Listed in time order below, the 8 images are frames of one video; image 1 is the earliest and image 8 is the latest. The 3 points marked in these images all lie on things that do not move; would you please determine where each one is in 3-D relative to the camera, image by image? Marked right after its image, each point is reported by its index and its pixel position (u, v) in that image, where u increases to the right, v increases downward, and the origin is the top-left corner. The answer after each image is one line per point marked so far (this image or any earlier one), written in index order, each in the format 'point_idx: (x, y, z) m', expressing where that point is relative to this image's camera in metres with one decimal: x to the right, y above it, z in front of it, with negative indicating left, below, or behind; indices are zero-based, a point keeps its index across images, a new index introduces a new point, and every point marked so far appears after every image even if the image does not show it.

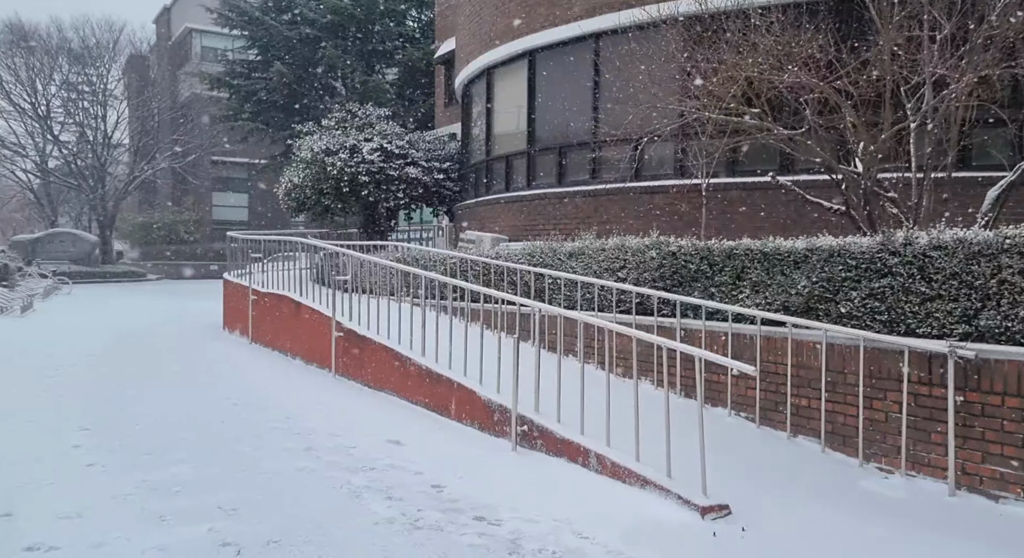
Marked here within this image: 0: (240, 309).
0: (-5.0, -0.4, +11.9) m
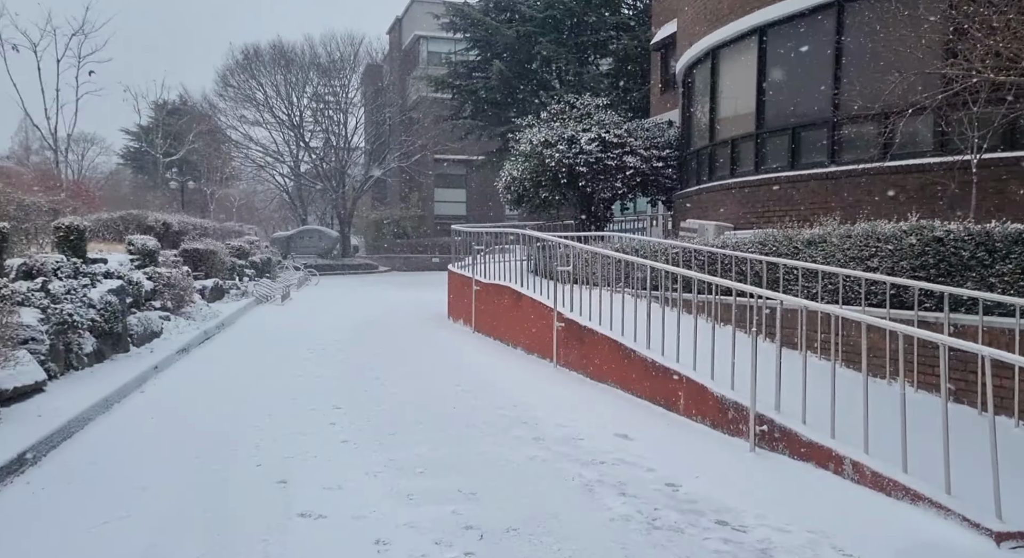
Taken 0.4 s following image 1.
0: (-1.0, -0.3, +12.5) m
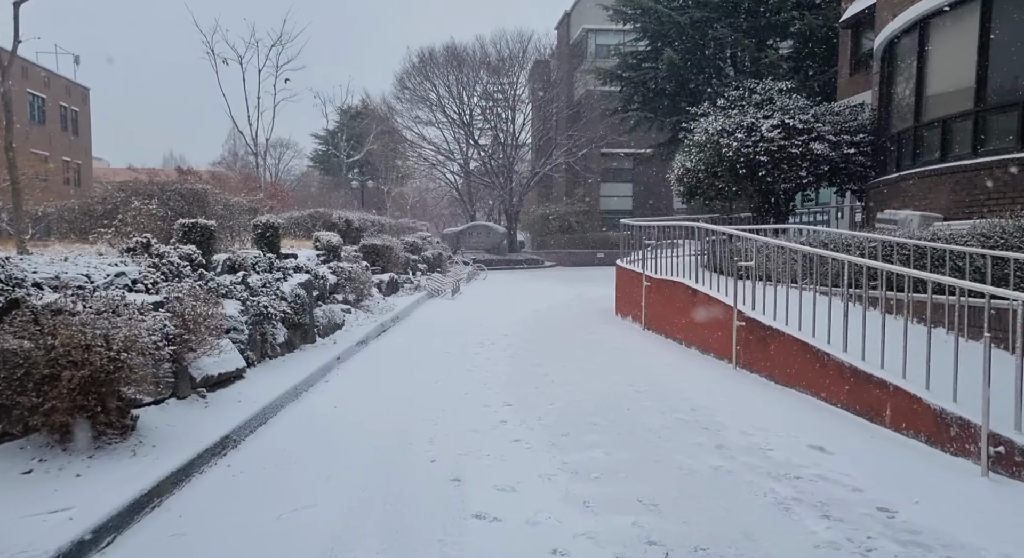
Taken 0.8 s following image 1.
0: (+2.0, -0.2, +12.0) m
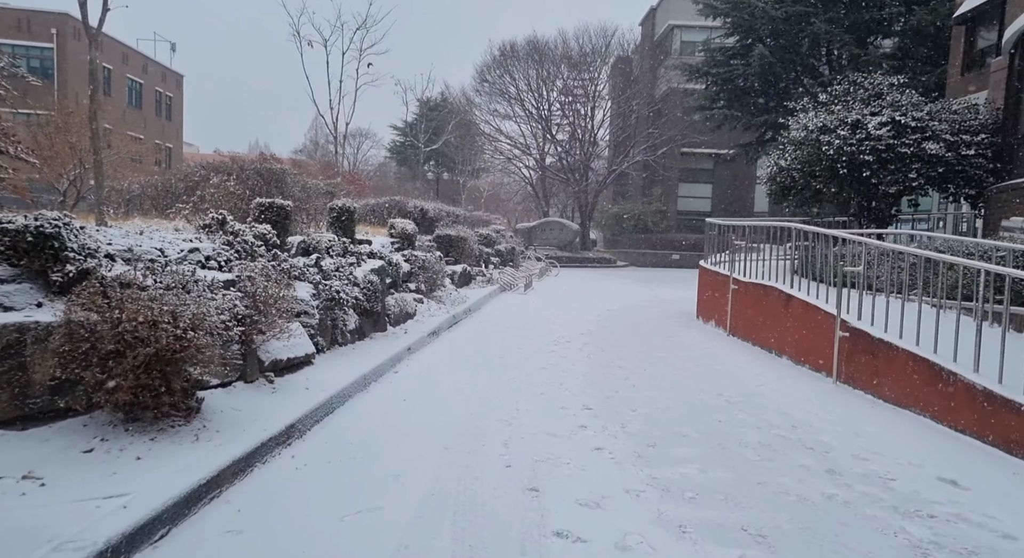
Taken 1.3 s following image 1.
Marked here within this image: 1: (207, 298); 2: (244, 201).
0: (+3.3, -0.2, +11.3) m
1: (-2.0, -0.1, +4.3) m
2: (-3.2, +0.9, +8.0) m
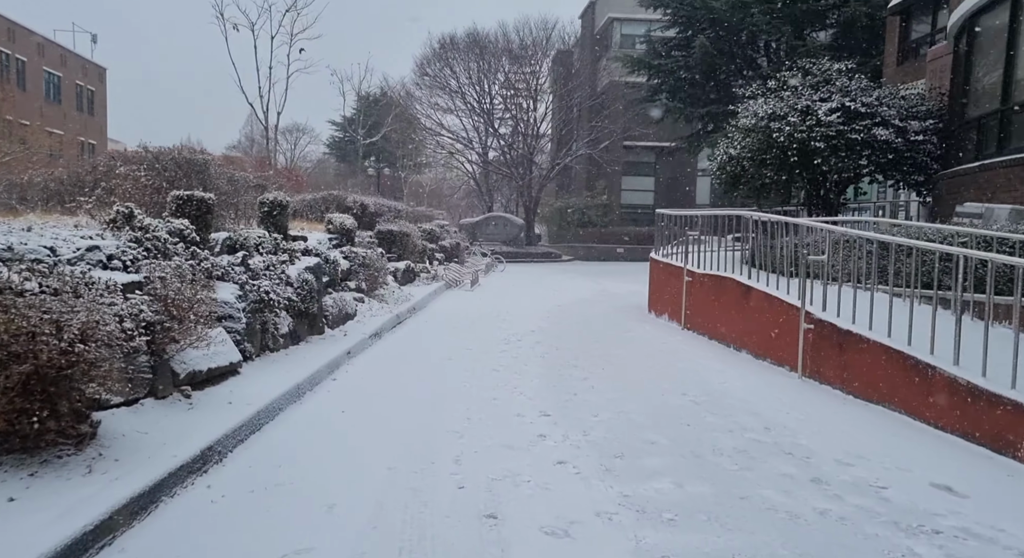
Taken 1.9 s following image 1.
0: (+2.4, -0.1, +11.1) m
1: (-2.2, -0.1, +3.7) m
2: (-3.8, +0.9, +7.3) m
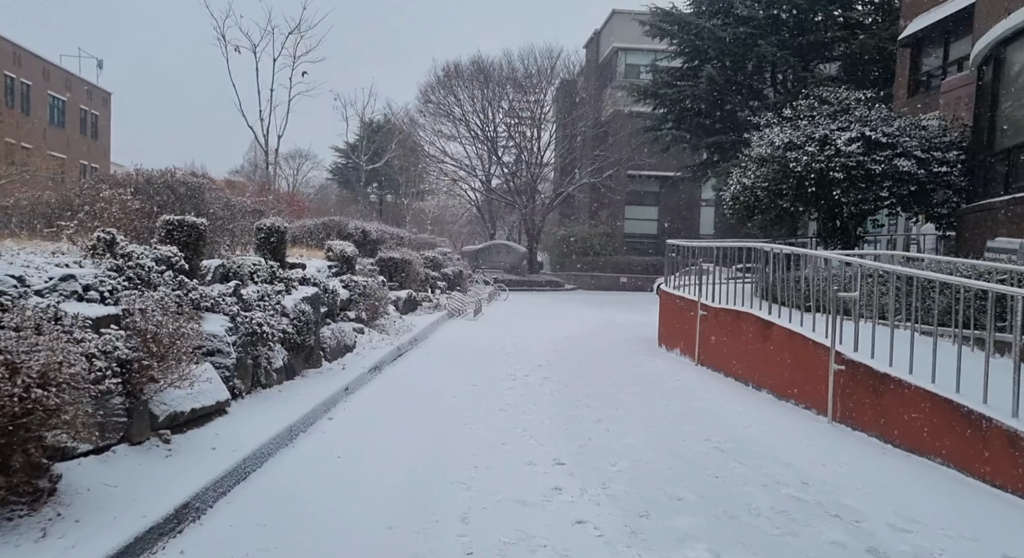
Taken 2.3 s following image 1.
0: (+2.5, -0.6, +10.7) m
1: (-2.2, -0.3, +3.3) m
2: (-3.7, +0.6, +6.9) m
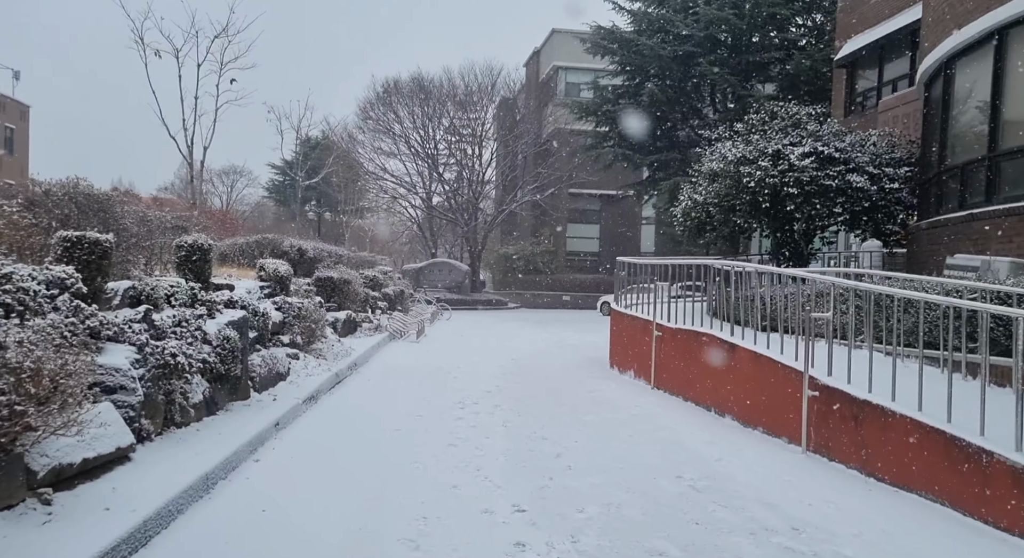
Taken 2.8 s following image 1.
0: (+1.7, -0.9, +10.4) m
1: (-2.3, -0.4, +2.6) m
2: (-4.1, +0.4, +6.1) m
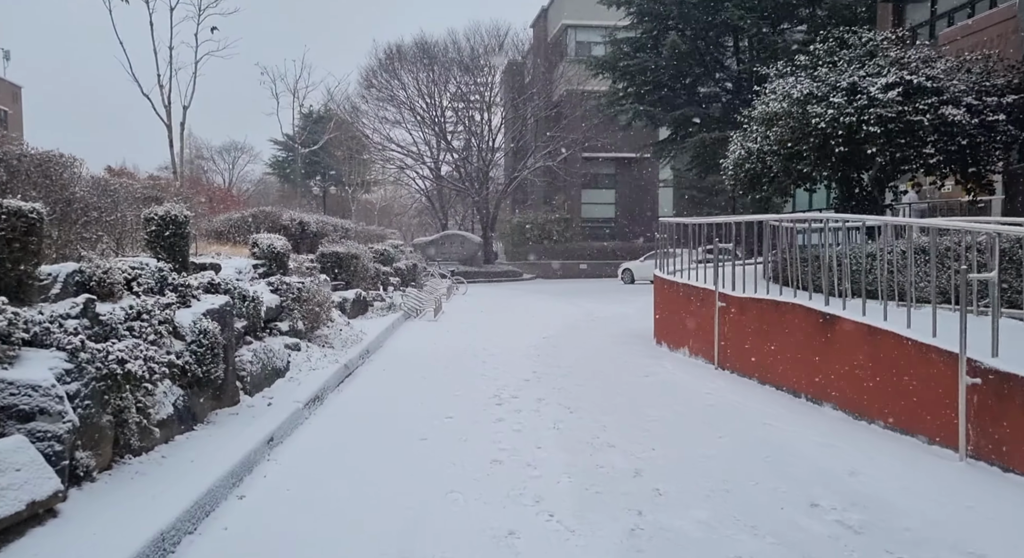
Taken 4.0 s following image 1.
0: (+2.1, -0.4, +9.1) m
1: (-2.0, -0.4, +1.4) m
2: (-3.8, +0.5, +4.8) m
